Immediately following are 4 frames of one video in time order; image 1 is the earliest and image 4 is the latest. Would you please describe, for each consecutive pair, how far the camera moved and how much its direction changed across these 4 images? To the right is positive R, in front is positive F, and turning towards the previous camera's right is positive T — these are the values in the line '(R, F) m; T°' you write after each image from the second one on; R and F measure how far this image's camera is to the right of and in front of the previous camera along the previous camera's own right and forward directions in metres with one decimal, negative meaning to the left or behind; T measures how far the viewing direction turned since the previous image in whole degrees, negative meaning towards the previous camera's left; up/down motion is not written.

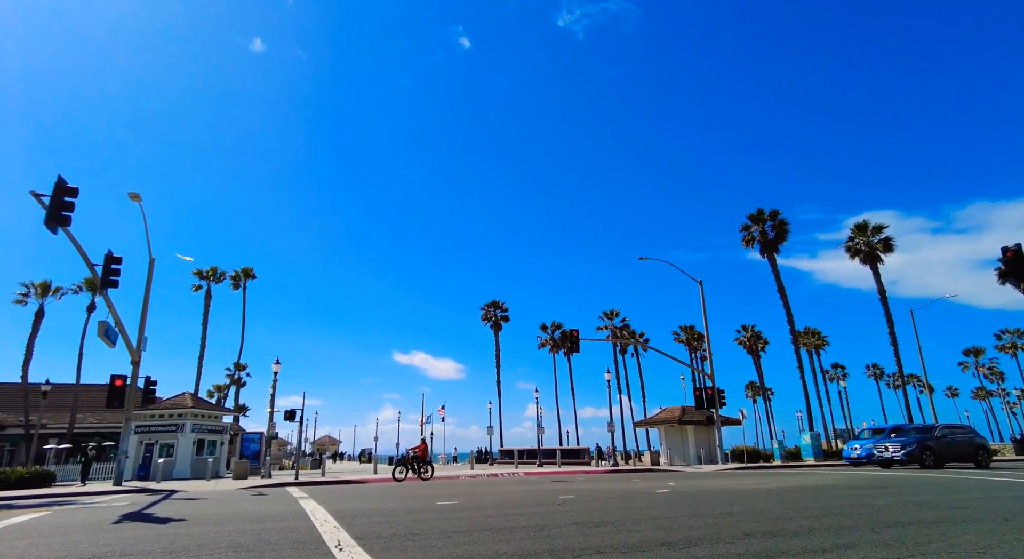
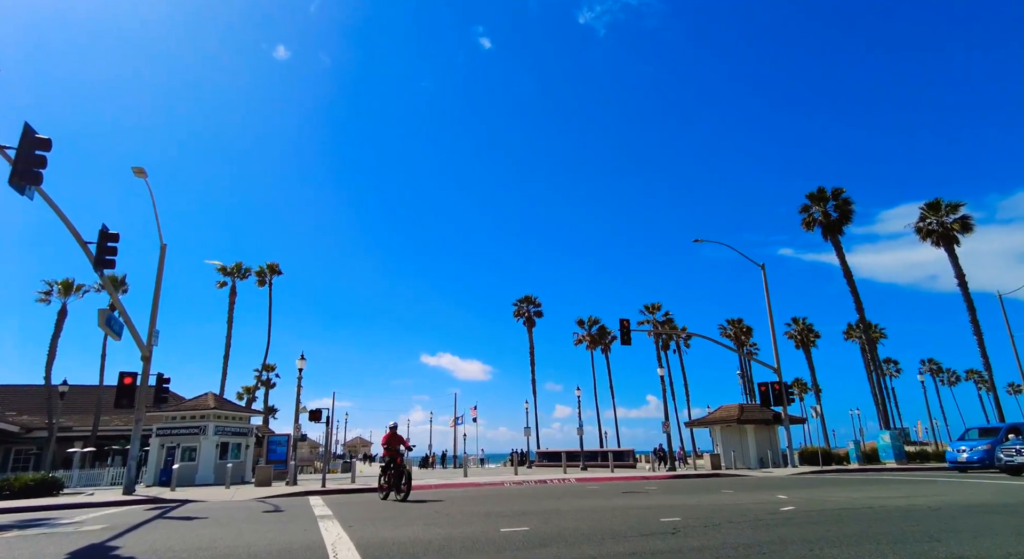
(-0.8, +2.7) m; -3°
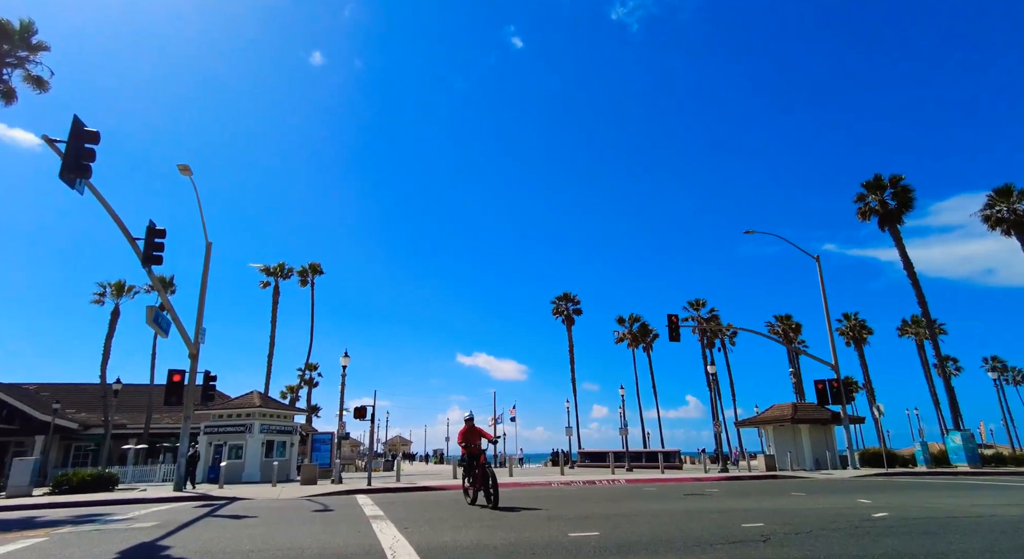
(-0.4, +0.6) m; -3°
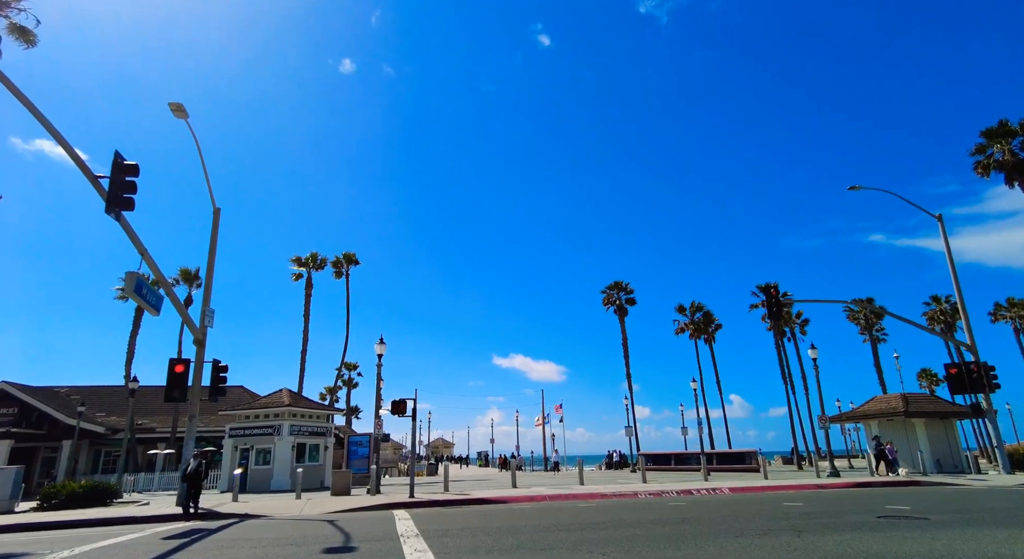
(-1.0, +4.1) m; -4°
